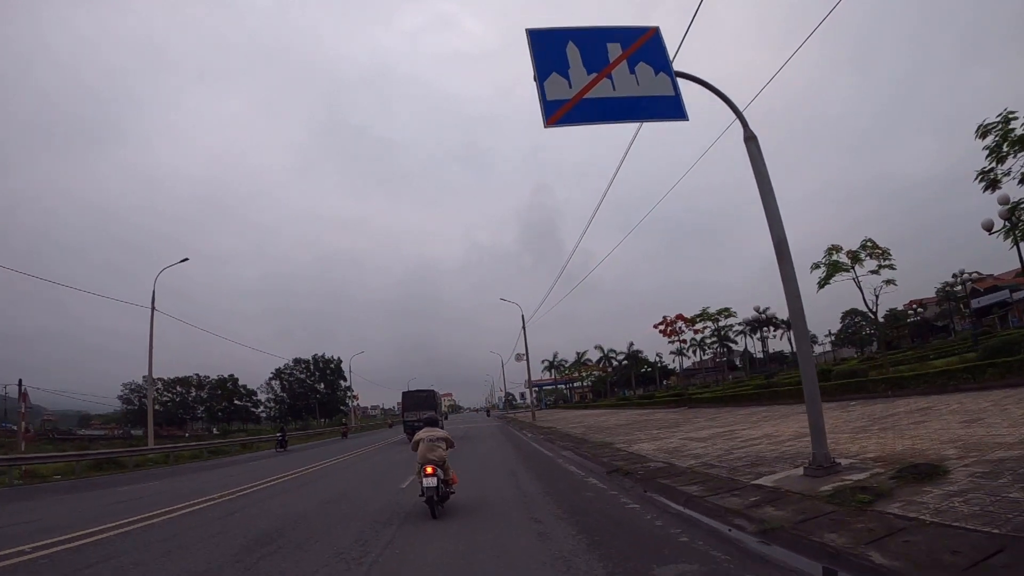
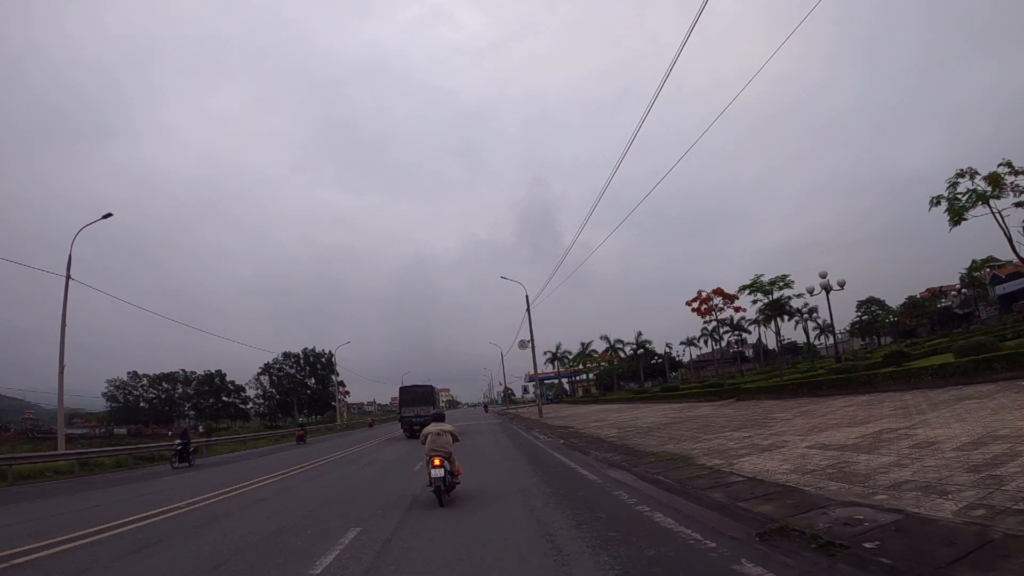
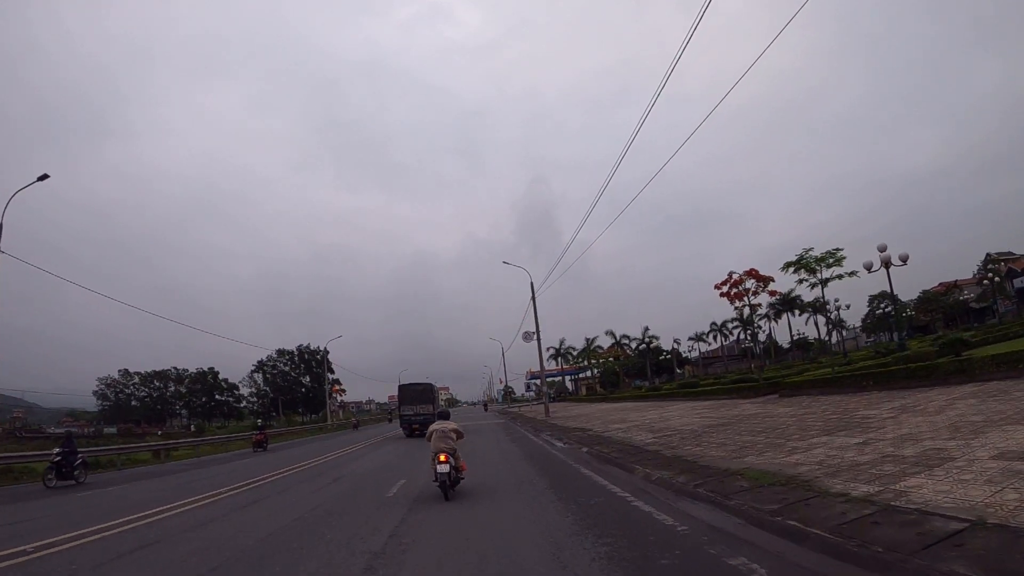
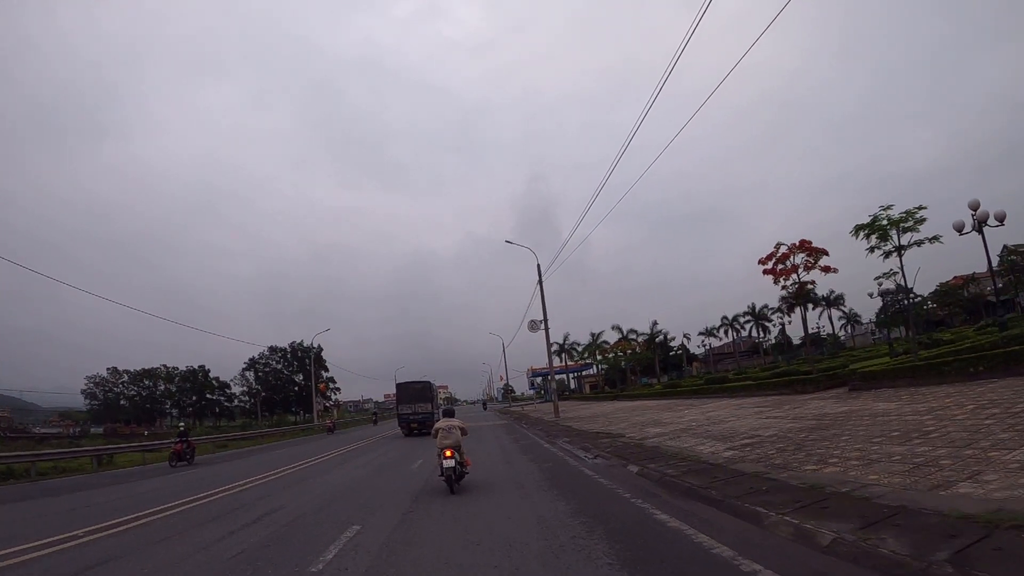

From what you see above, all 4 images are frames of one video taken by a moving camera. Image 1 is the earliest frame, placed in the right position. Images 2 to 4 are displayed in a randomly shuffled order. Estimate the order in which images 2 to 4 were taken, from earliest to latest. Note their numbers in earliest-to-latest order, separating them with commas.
2, 3, 4
